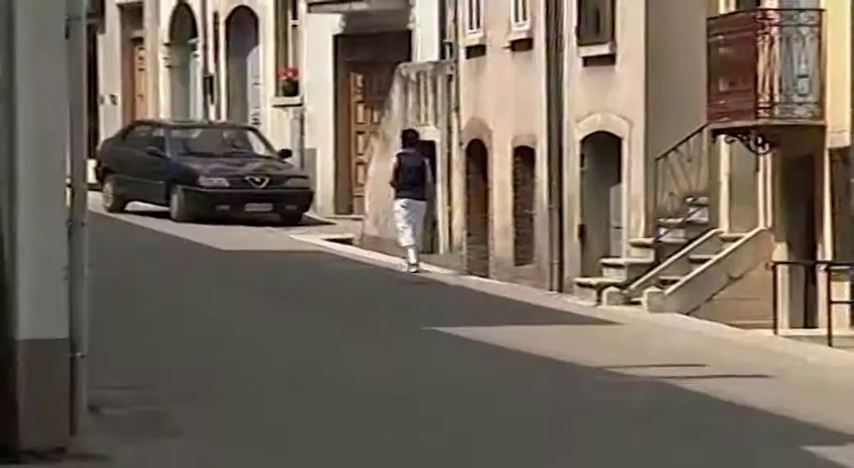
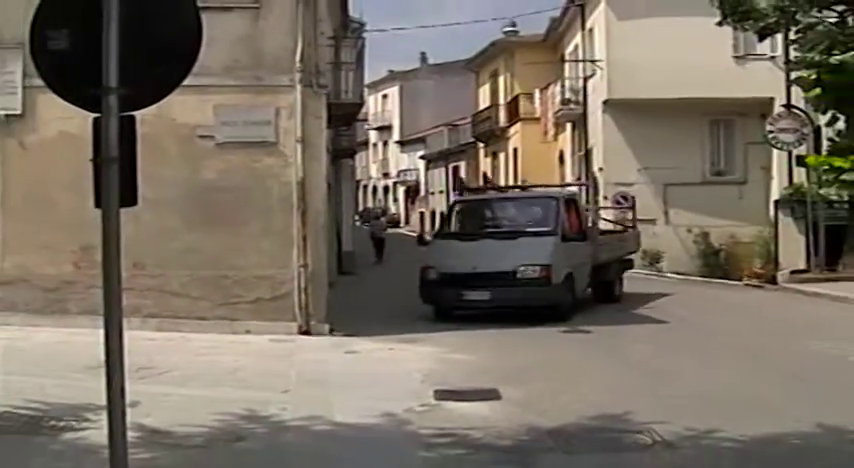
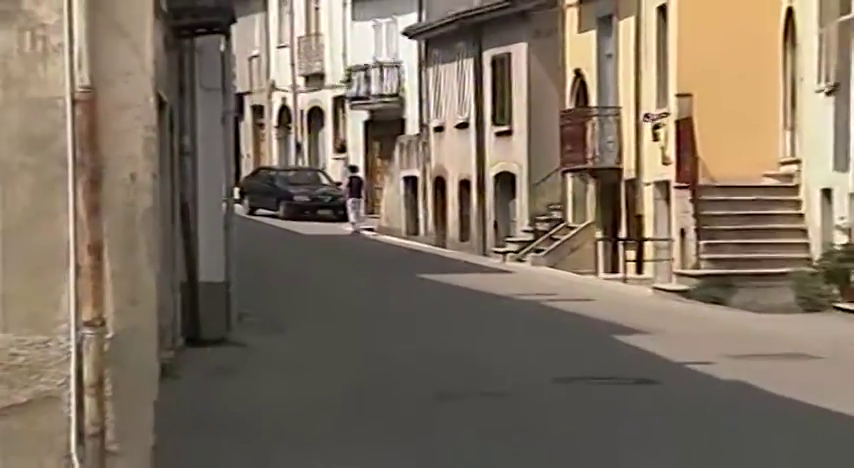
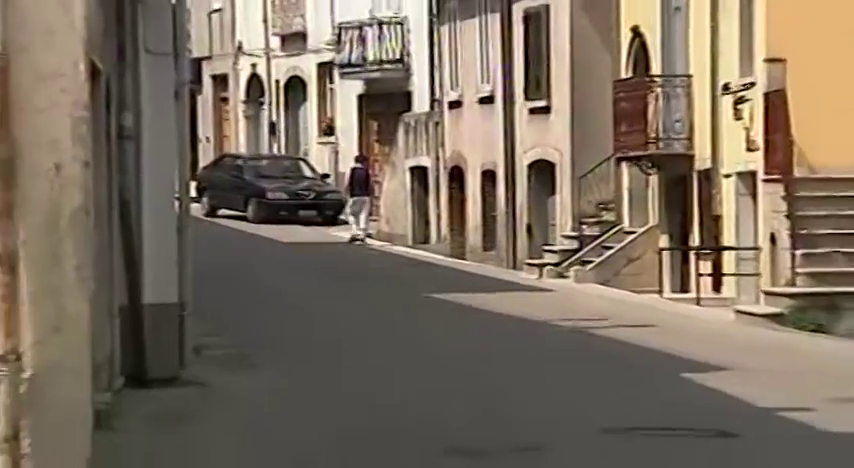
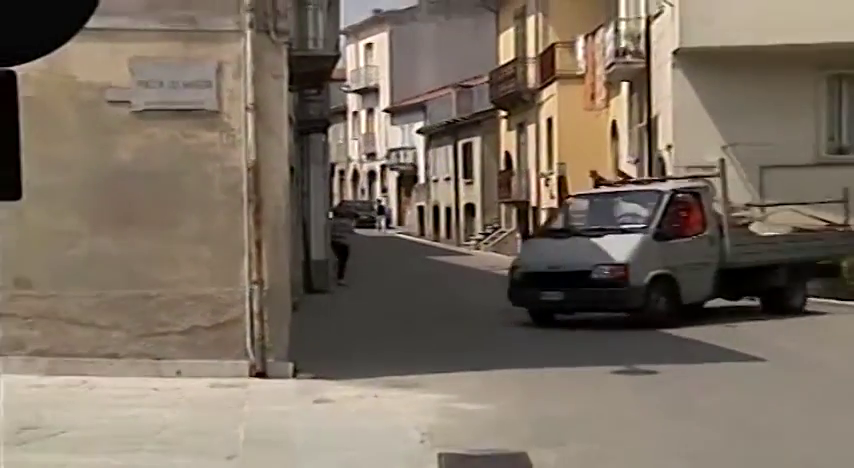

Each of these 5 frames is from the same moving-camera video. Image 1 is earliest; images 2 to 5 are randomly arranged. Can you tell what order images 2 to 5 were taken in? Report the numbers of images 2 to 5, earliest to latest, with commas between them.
4, 3, 5, 2
